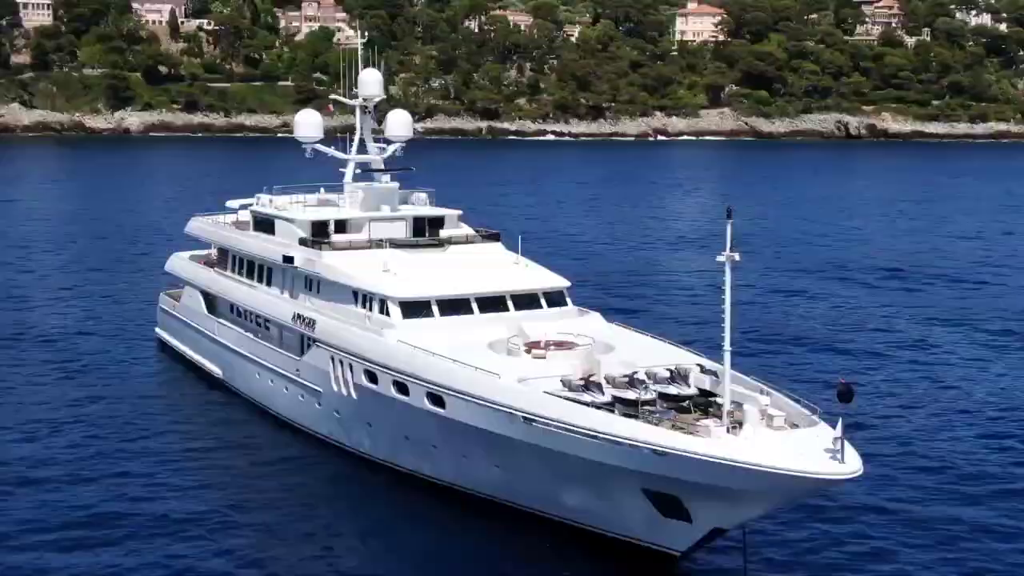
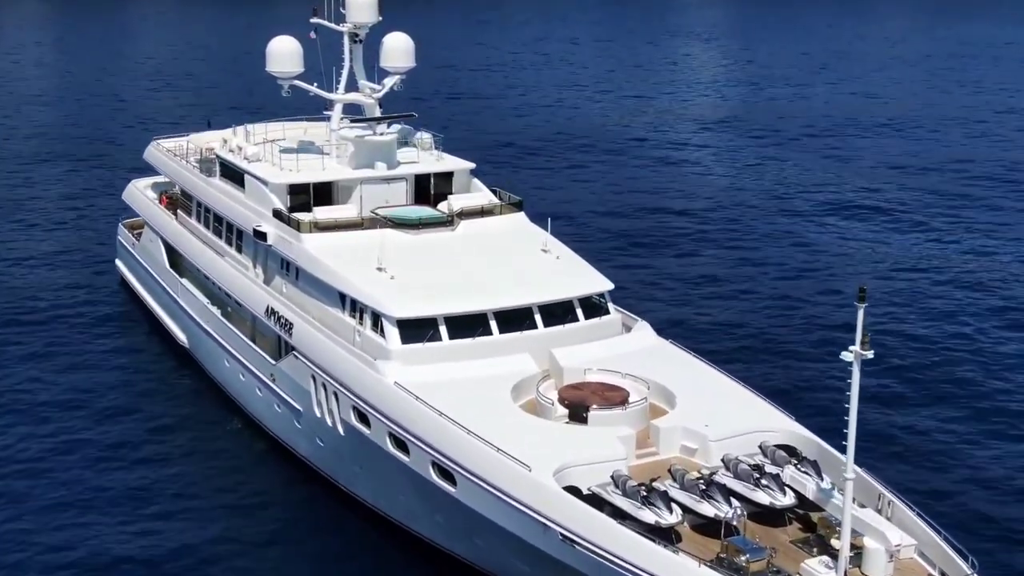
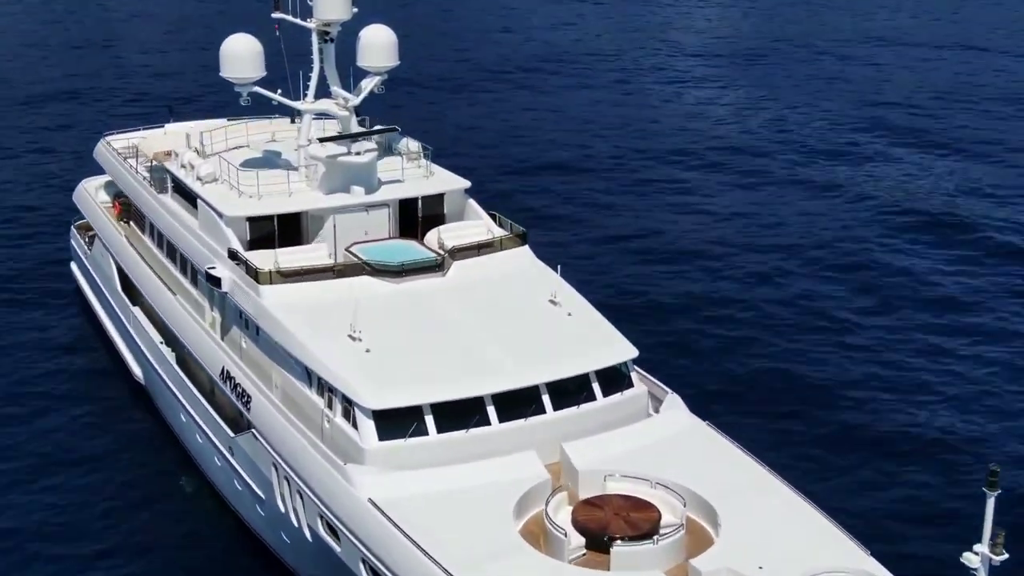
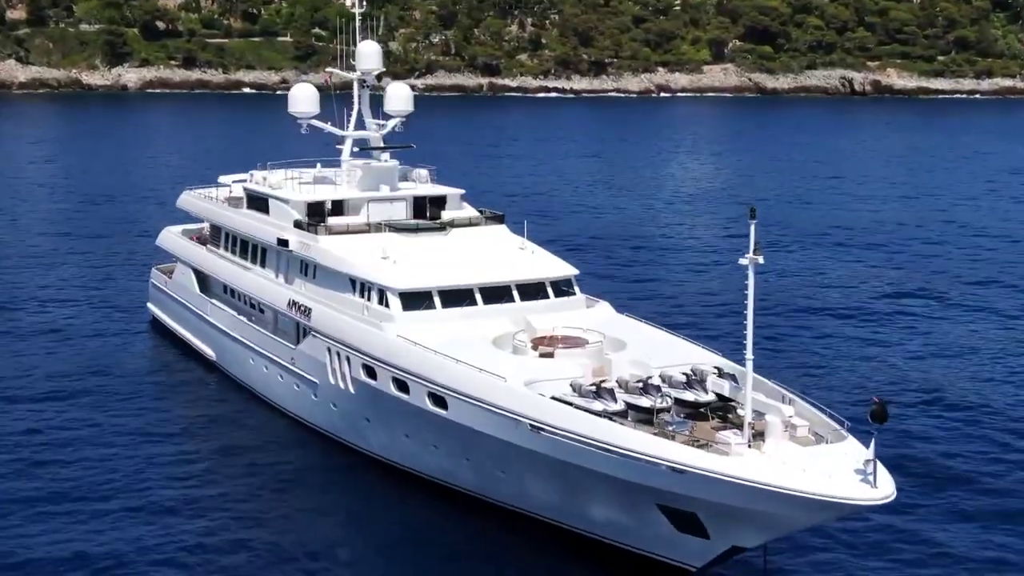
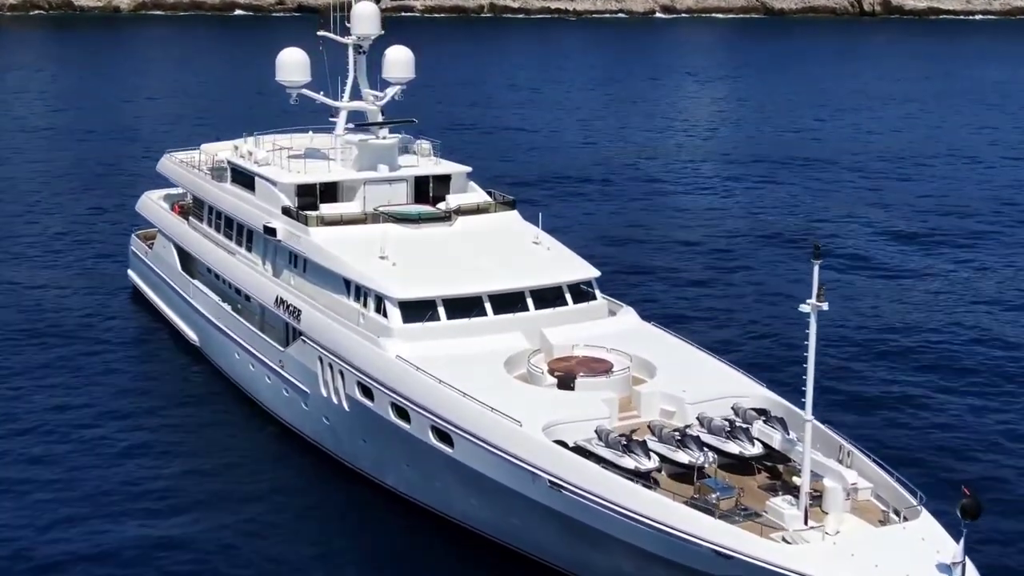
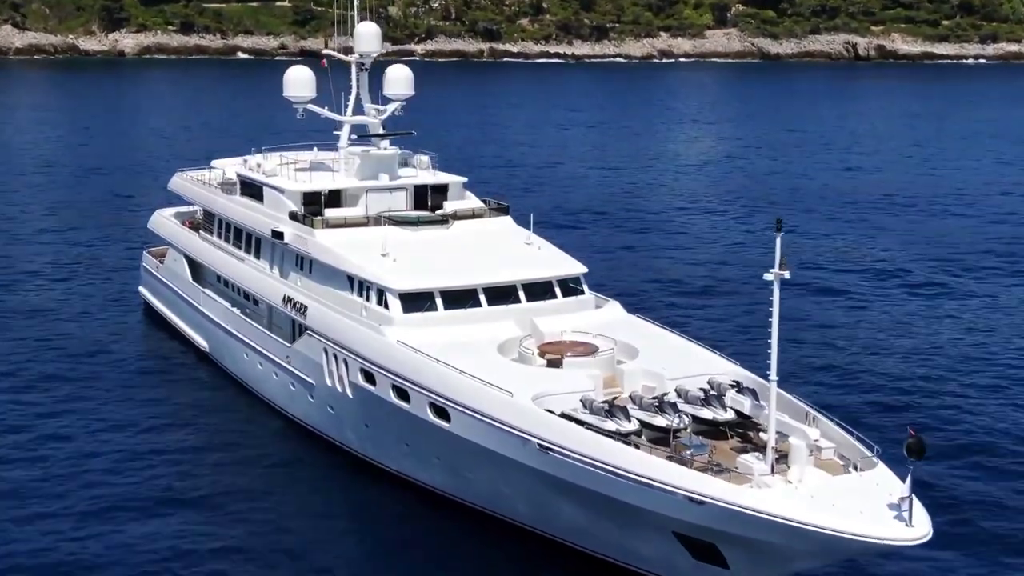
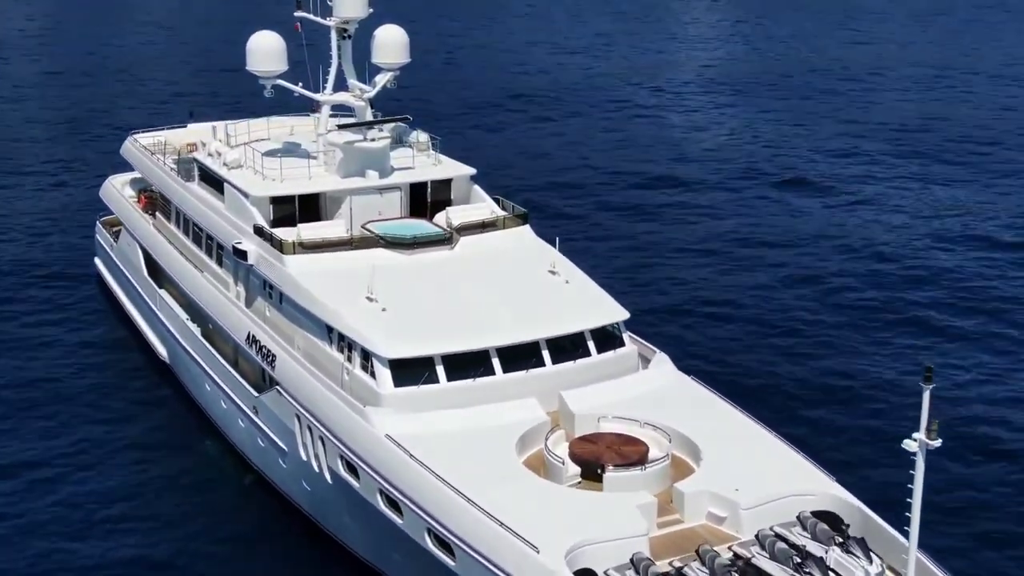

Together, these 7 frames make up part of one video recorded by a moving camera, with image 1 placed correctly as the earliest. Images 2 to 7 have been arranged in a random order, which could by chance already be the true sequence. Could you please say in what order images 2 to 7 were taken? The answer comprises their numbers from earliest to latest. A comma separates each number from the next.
4, 6, 5, 2, 7, 3
